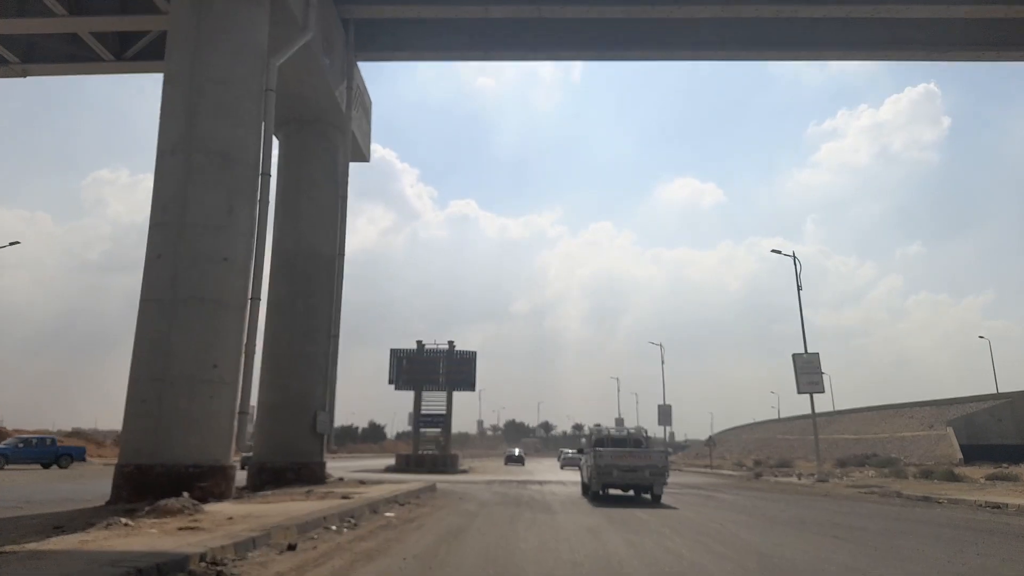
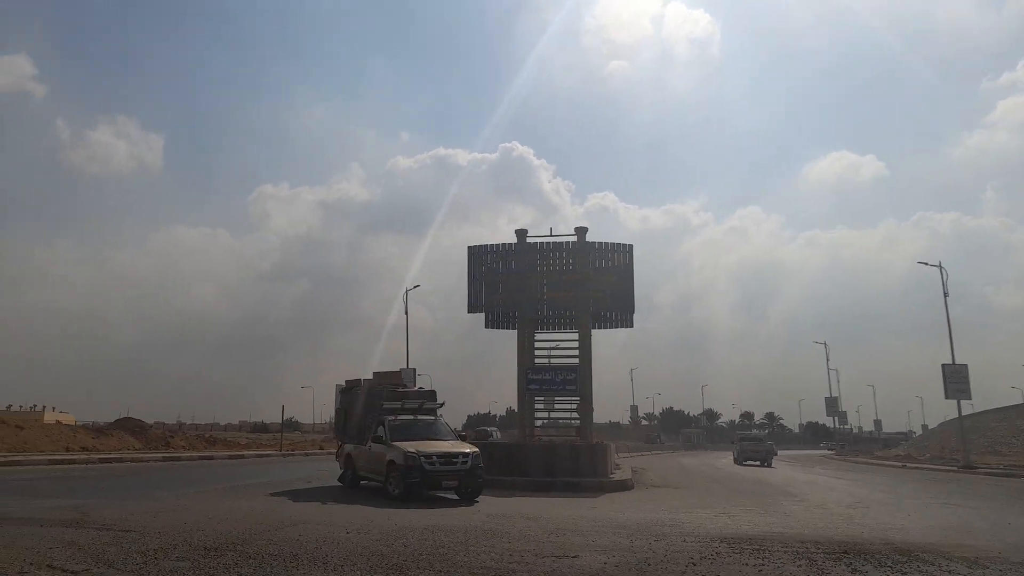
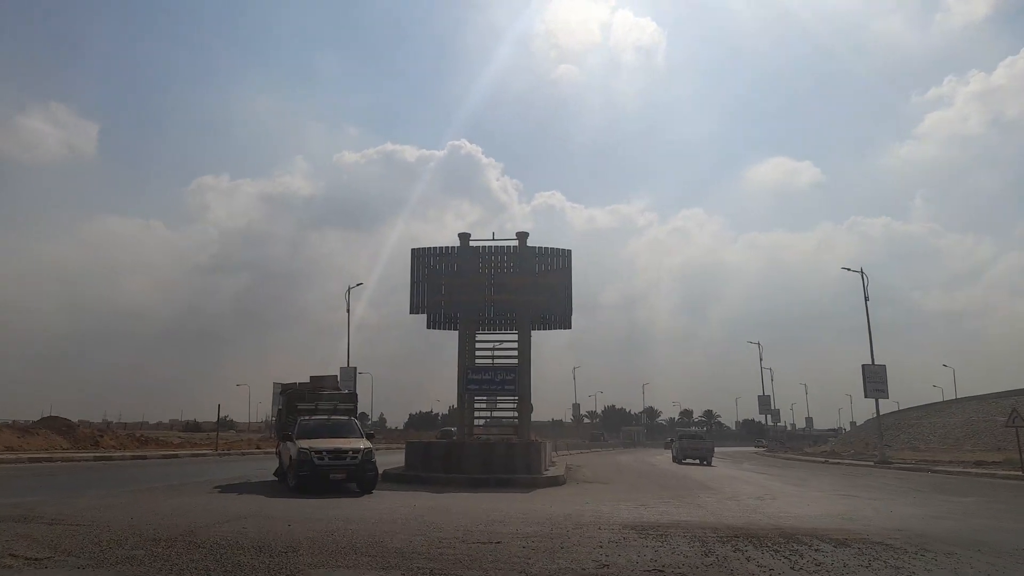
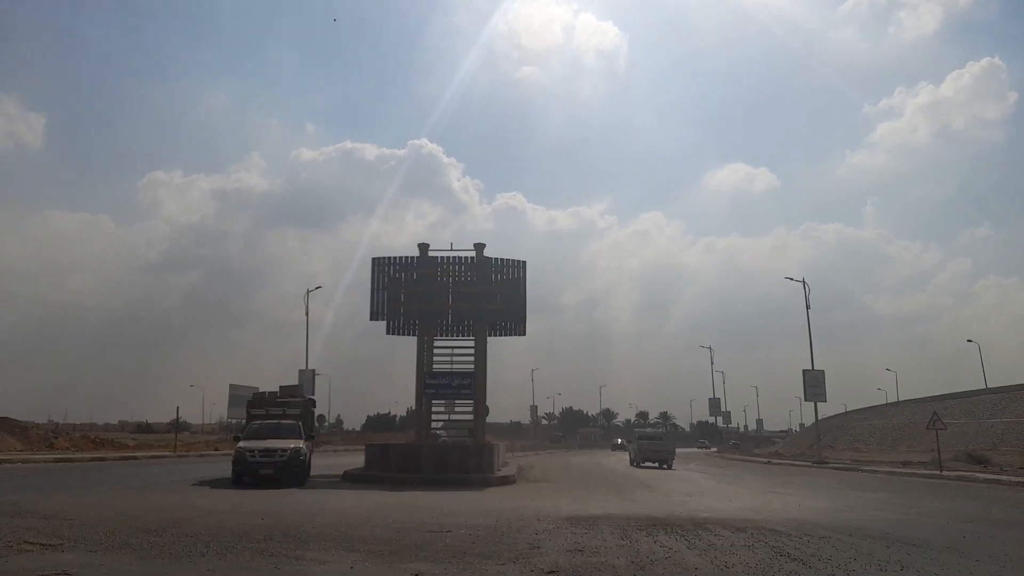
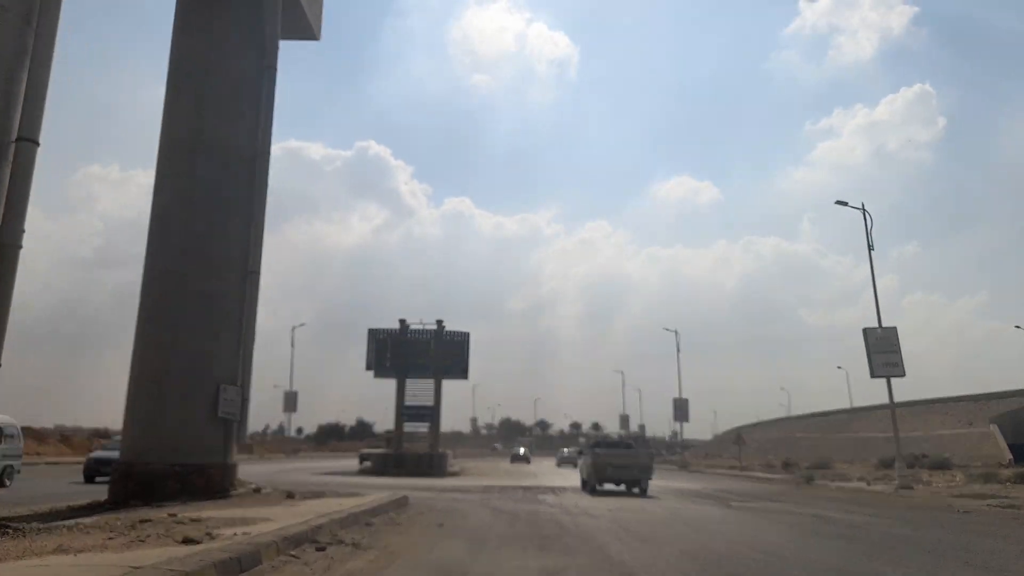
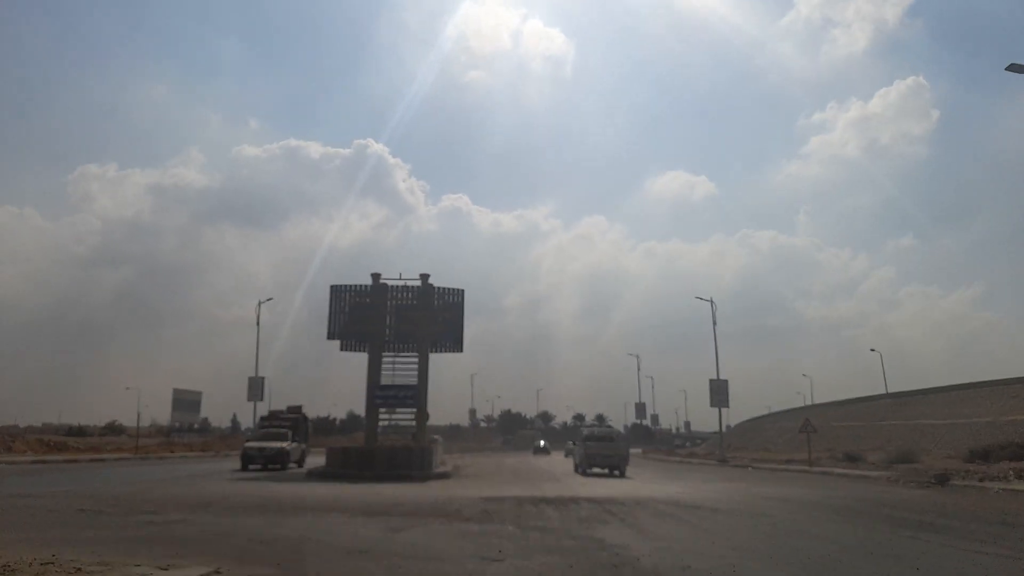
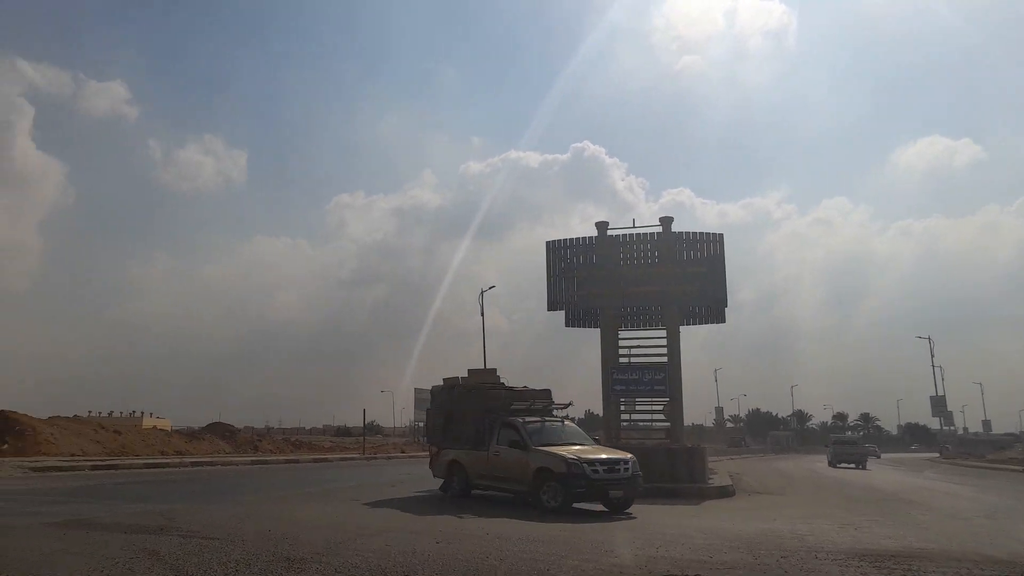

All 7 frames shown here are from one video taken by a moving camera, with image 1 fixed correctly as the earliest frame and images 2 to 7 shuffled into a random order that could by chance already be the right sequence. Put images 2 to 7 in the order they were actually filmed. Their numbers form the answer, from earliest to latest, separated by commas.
5, 6, 4, 3, 2, 7
